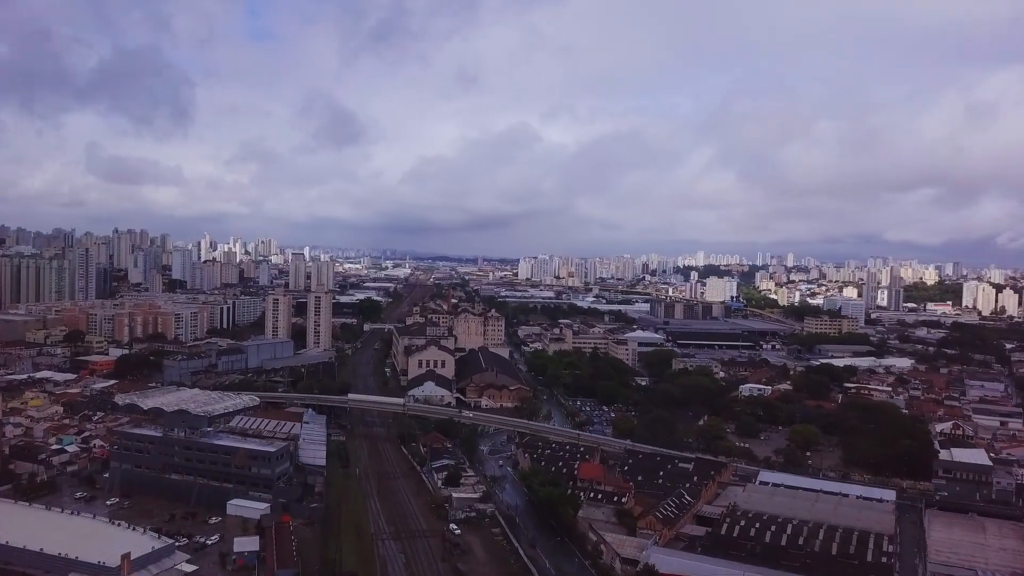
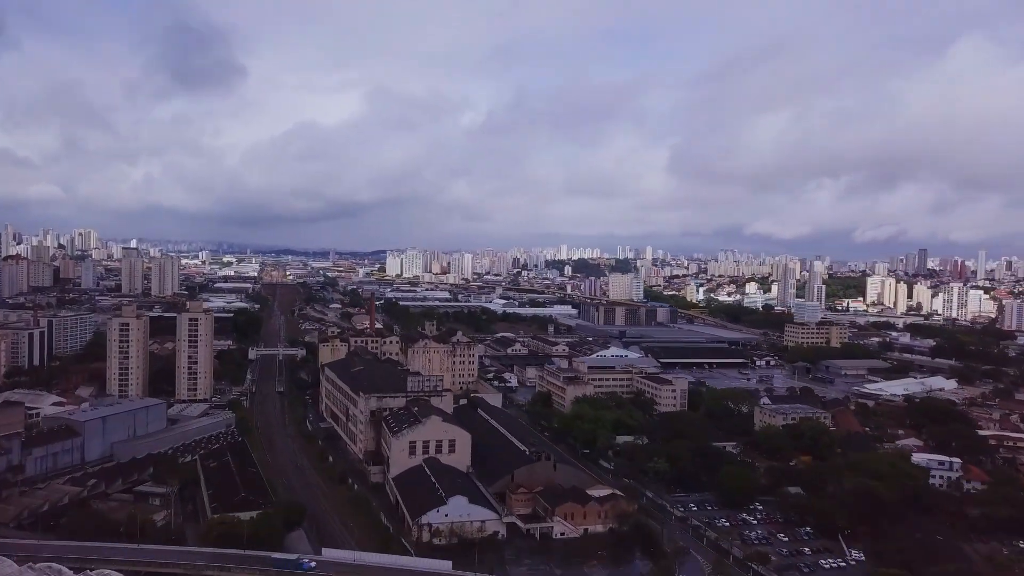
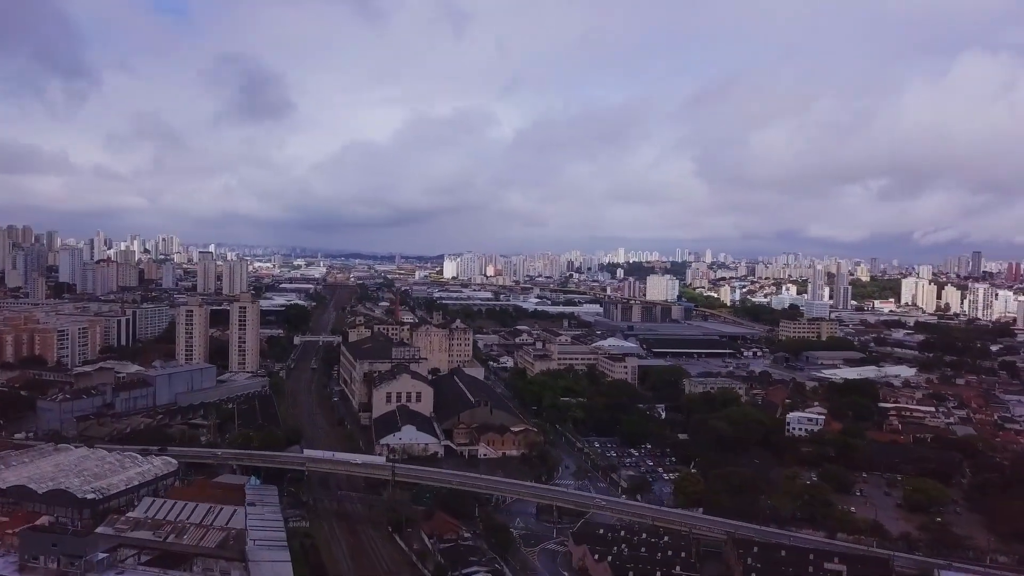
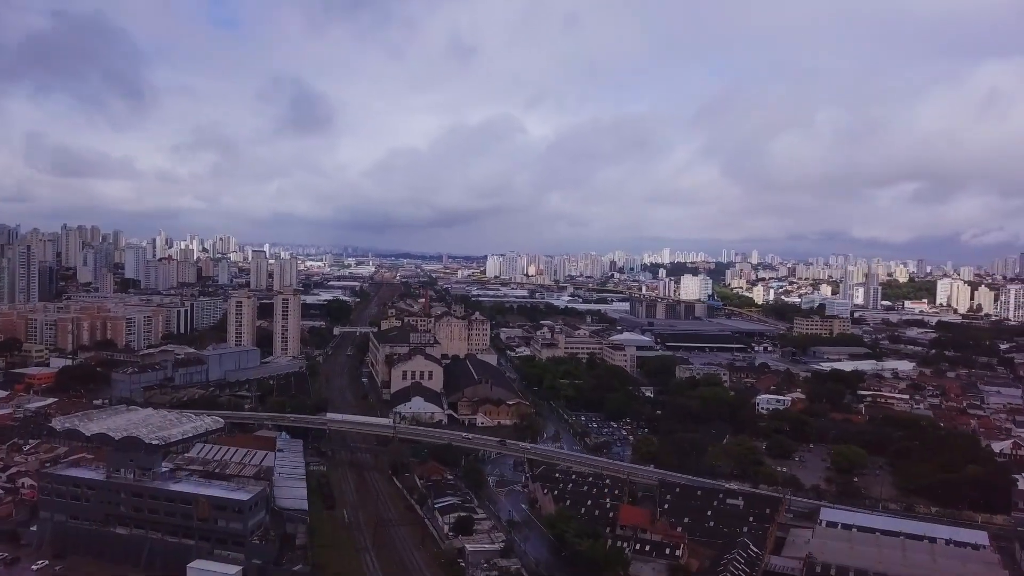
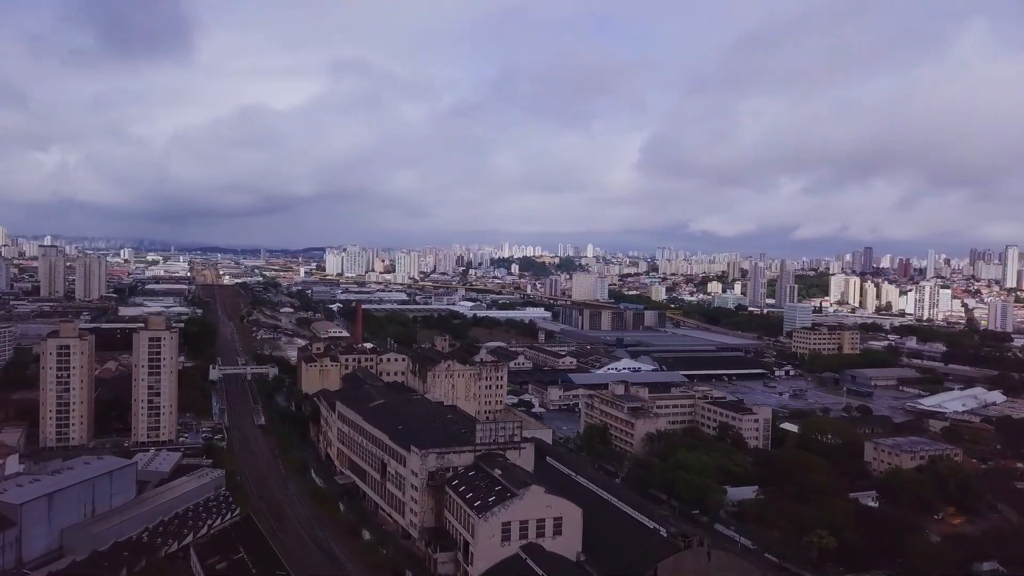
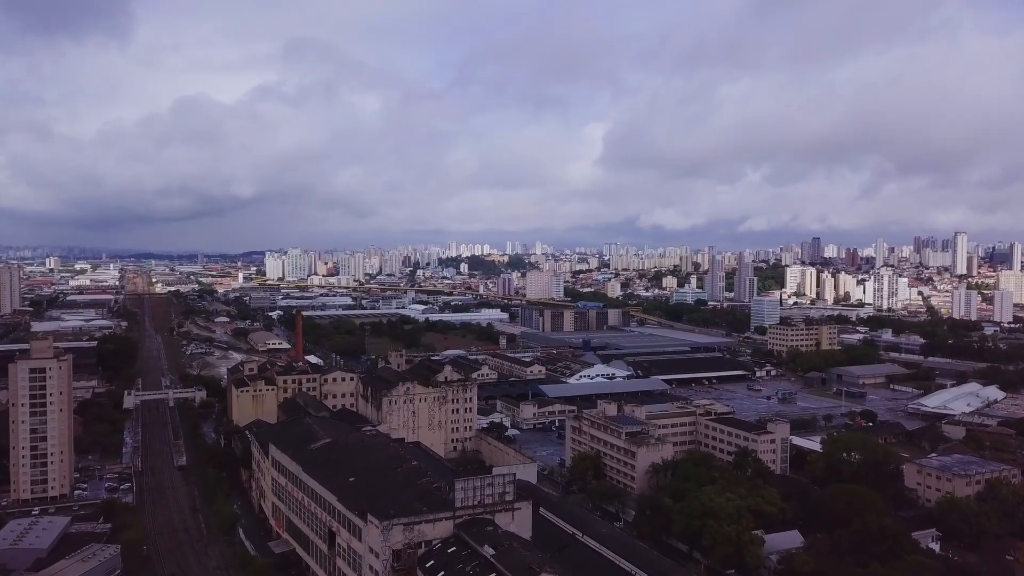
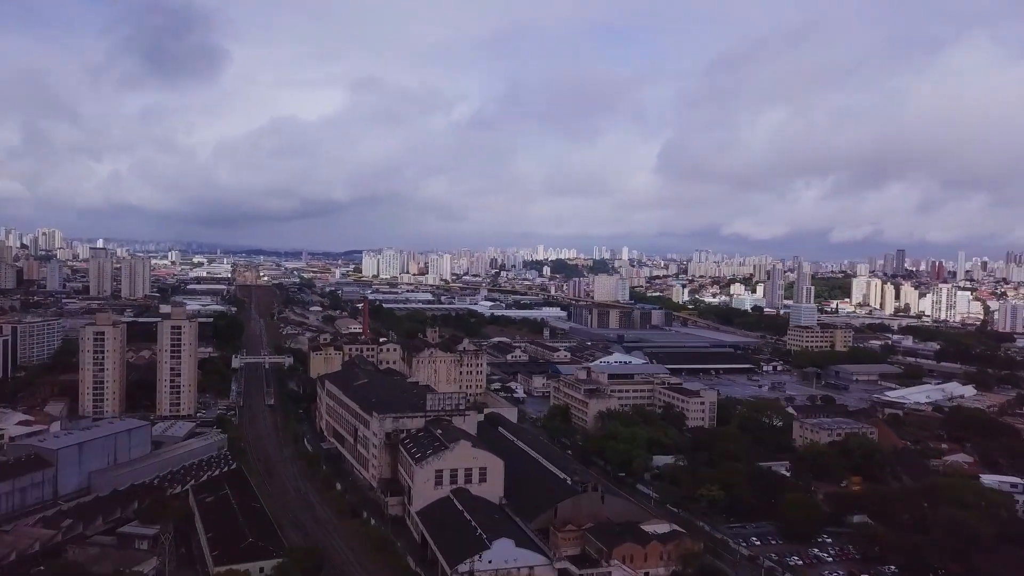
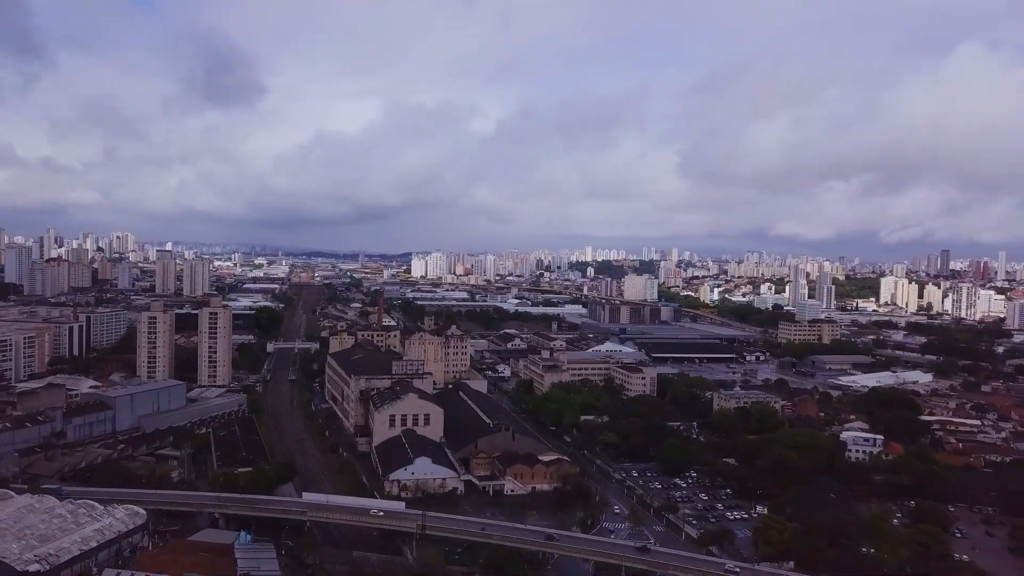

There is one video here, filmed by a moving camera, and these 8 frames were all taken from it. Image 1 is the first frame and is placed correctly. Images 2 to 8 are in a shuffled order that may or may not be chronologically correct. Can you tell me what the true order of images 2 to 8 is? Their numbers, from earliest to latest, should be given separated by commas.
4, 3, 8, 2, 7, 5, 6
